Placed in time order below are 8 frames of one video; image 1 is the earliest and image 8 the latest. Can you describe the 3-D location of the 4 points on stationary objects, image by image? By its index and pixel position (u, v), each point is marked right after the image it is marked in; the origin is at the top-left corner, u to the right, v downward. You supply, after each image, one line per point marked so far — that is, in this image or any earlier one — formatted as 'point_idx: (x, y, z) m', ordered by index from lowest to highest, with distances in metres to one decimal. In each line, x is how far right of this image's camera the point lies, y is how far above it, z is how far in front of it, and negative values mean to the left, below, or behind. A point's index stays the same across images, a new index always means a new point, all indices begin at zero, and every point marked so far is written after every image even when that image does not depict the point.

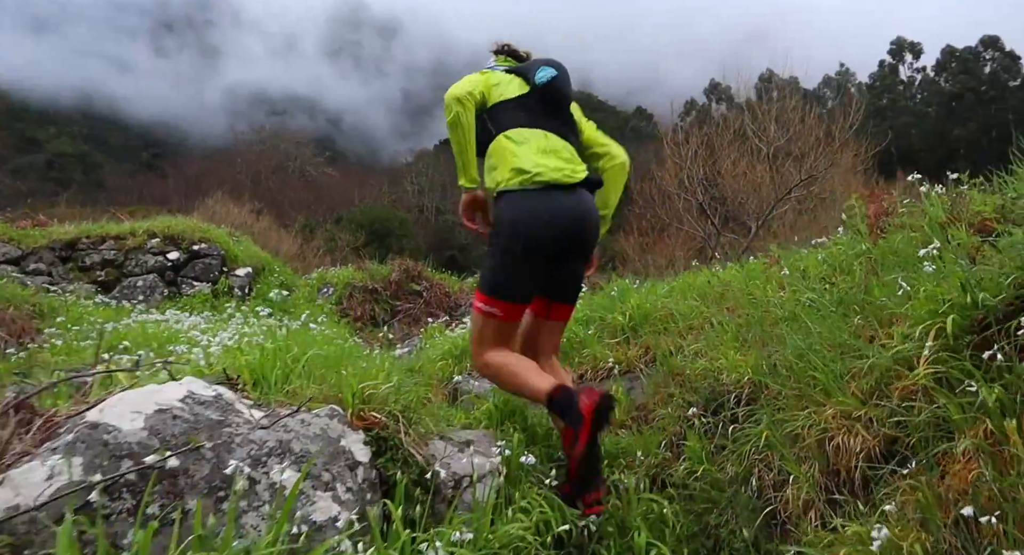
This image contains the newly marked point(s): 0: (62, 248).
0: (-8.7, +0.6, +12.8) m
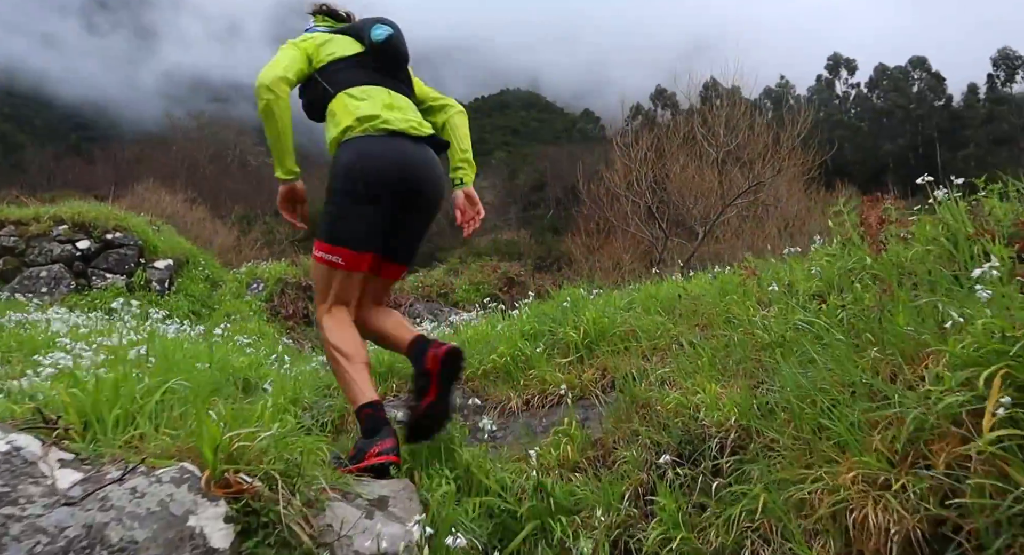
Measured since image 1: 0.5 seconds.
0: (-9.7, +0.8, +11.5) m
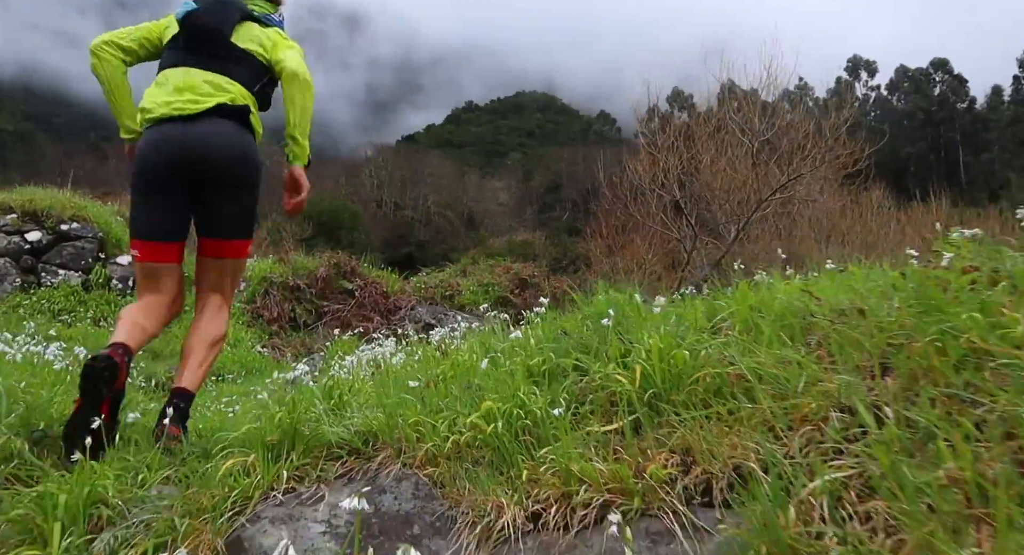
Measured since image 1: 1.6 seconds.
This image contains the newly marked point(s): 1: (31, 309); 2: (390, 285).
0: (-9.5, +0.9, +10.1) m
1: (-6.8, -0.5, +9.5) m
2: (-2.6, -0.2, +14.4) m
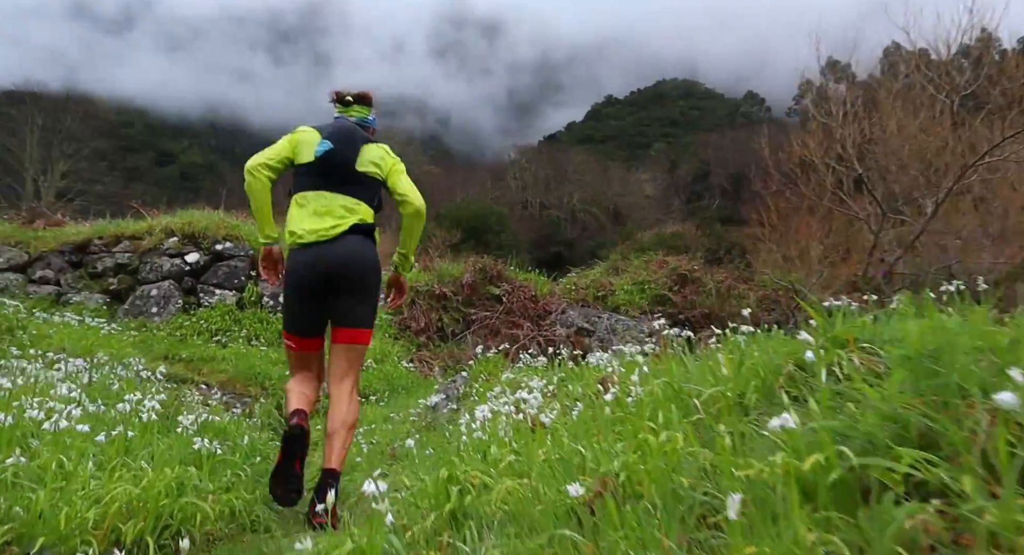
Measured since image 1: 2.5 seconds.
0: (-7.2, +0.4, +10.9) m
1: (-4.6, -0.8, +9.7) m
2: (+0.5, -0.2, +13.6) m
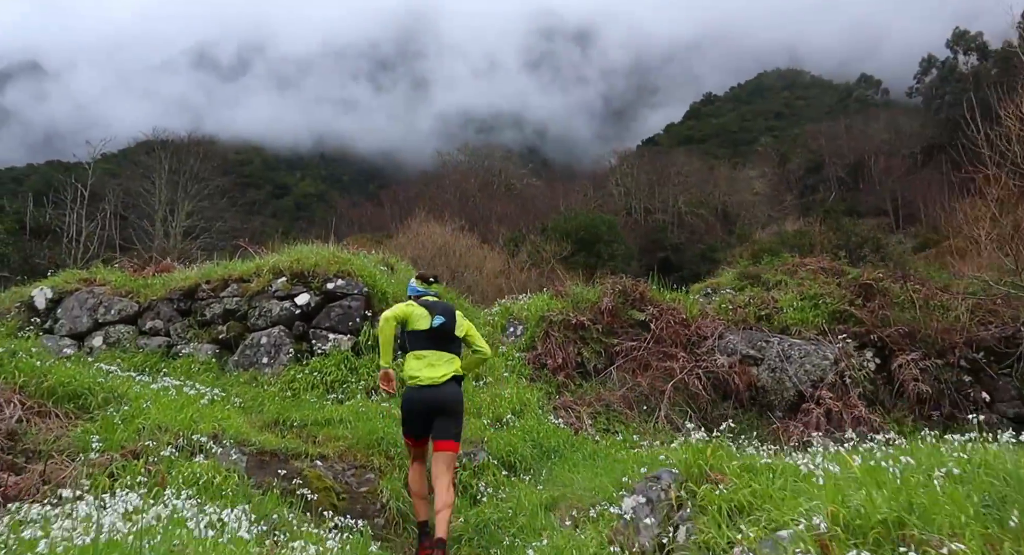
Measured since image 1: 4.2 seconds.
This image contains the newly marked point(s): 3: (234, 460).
0: (-5.0, -0.3, +10.1) m
1: (-2.6, -1.4, +8.5) m
2: (+3.0, -0.5, +11.6) m
3: (-2.3, -1.5, +5.5) m
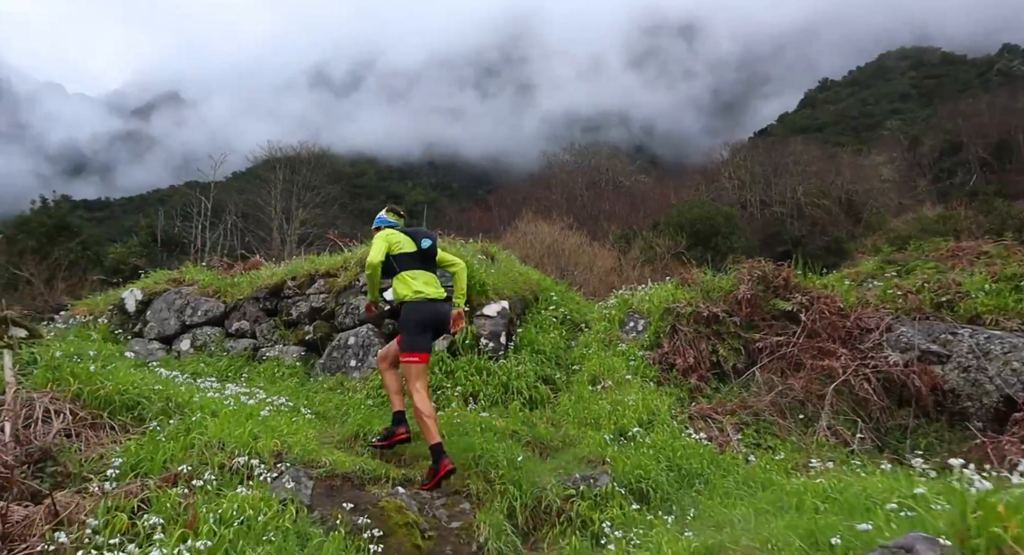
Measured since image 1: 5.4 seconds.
0: (-3.4, -0.3, +9.4) m
1: (-1.3, -1.3, +7.4) m
2: (+4.8, -0.3, +9.6) m
3: (-1.5, -1.4, +4.4) m
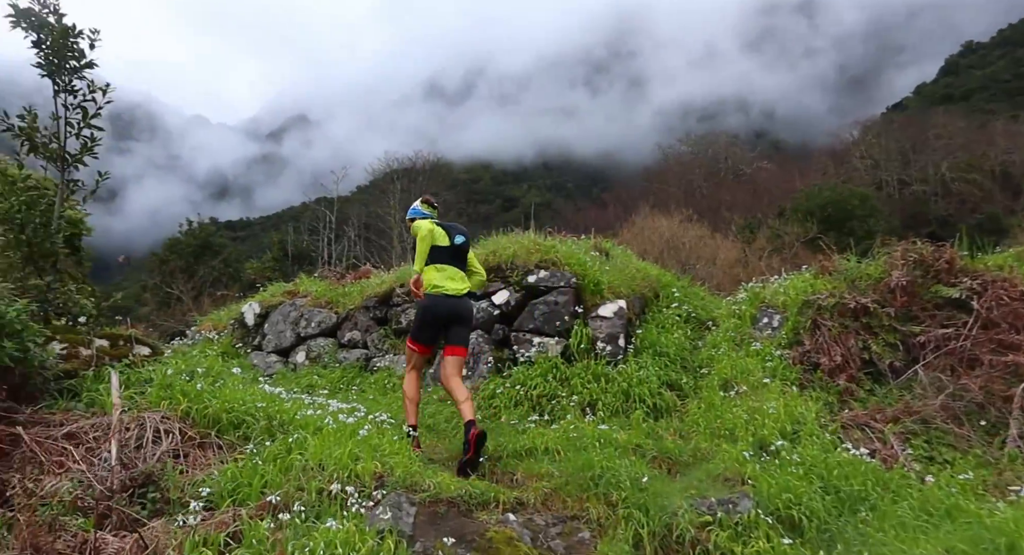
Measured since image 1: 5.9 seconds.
0: (-1.9, -0.4, +9.3) m
1: (0.0, -1.3, +6.9) m
2: (+6.2, 0.0, +8.0) m
3: (-0.7, -1.5, +4.0) m
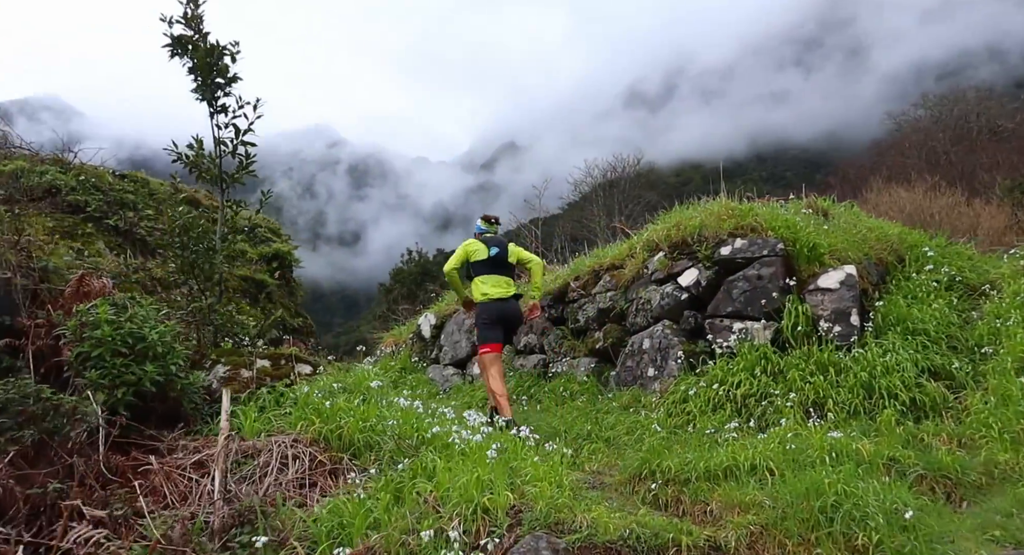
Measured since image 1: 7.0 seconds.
0: (+0.5, -0.3, +8.3) m
1: (+1.6, -1.0, +5.5) m
2: (+7.7, +0.9, +4.6) m
3: (0.0, -1.3, +2.9) m
